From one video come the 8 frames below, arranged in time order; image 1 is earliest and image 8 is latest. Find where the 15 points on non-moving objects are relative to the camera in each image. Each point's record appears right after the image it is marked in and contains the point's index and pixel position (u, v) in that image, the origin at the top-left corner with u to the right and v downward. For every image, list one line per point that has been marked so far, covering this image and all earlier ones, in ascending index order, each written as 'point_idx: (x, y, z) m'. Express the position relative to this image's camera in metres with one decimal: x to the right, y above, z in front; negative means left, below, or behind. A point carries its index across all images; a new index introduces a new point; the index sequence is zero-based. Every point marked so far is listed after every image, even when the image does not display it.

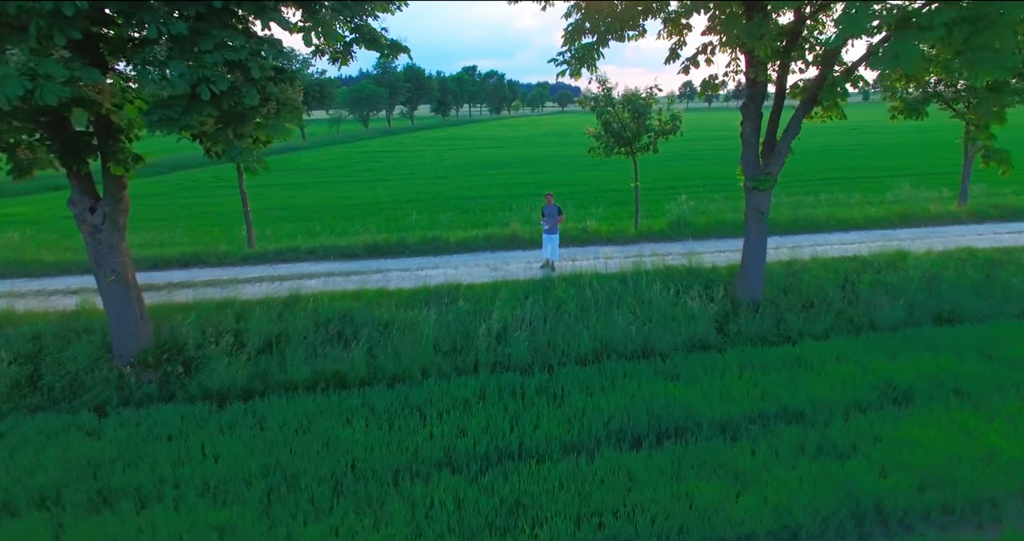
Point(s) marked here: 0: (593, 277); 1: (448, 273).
0: (+1.6, -0.1, +11.6) m
1: (-1.4, -0.1, +12.9) m
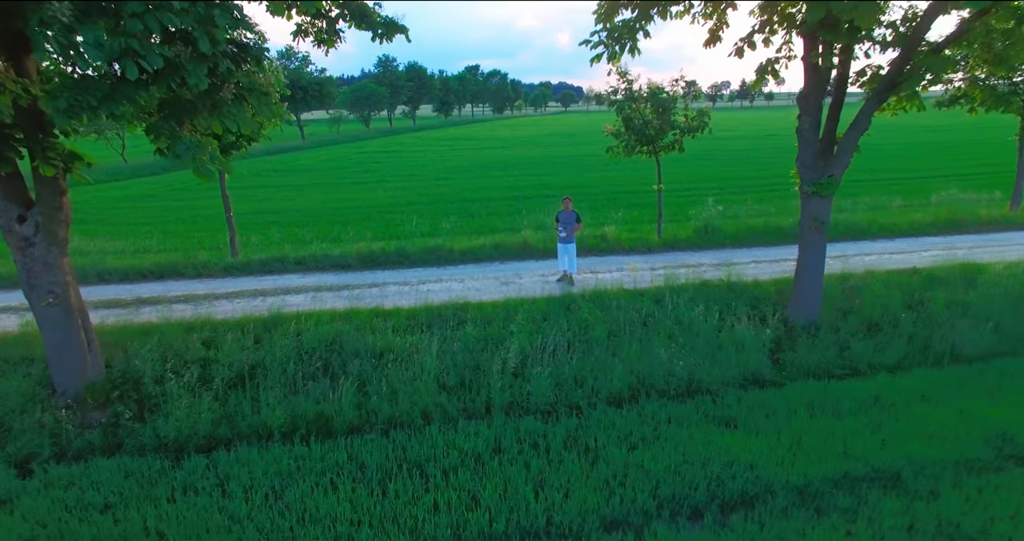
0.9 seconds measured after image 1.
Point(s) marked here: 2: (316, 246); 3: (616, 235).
0: (+1.8, -0.4, +10.1) m
1: (-1.1, -0.4, +11.4) m
2: (-4.7, +0.6, +14.5) m
3: (+2.5, +0.9, +14.9) m
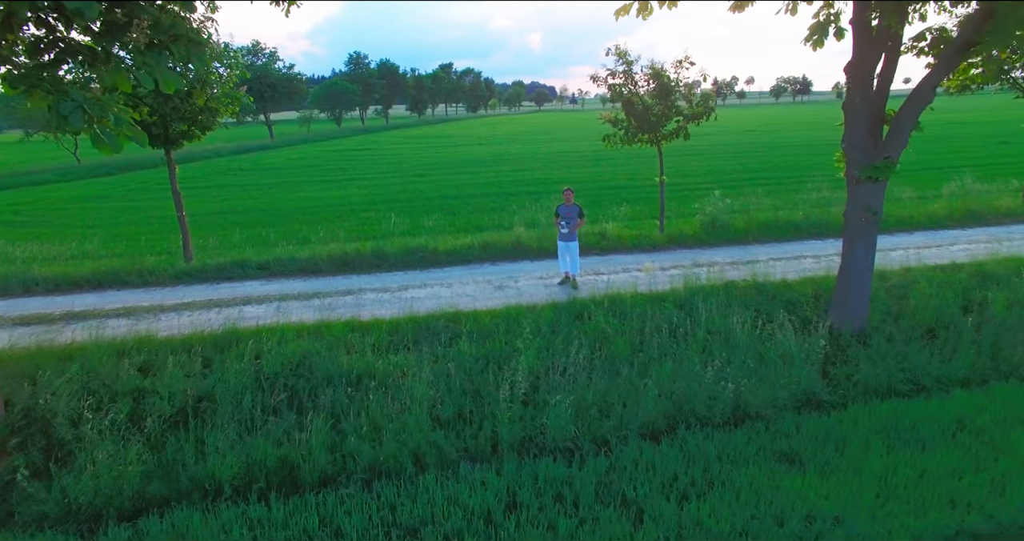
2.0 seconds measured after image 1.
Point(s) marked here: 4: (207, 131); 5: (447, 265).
0: (+1.8, -0.4, +8.7) m
1: (-1.2, -0.4, +9.9) m
2: (-4.9, +0.5, +12.9) m
3: (+2.3, +0.9, +13.6) m
4: (-6.3, +2.9, +12.5) m
5: (-1.3, +0.1, +11.8) m
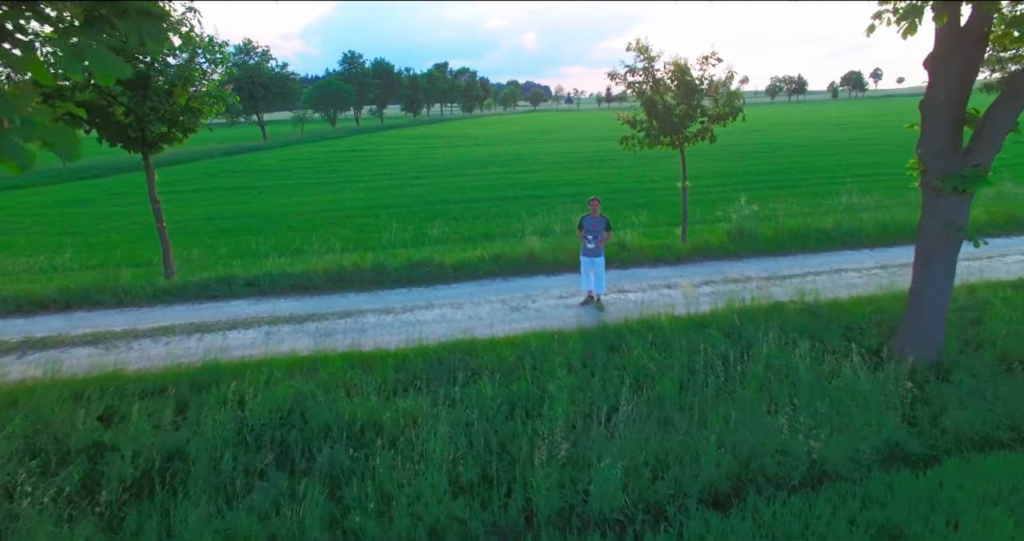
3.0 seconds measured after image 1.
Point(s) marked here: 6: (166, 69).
0: (+2.1, -0.7, +7.7) m
1: (-0.9, -0.7, +8.9) m
2: (-4.6, +0.2, +11.8) m
3: (+2.5, +0.6, +12.5) m
4: (-6.0, +2.6, +11.3) m
5: (-1.0, -0.2, +10.7) m
6: (-6.0, +3.5, +10.5) m
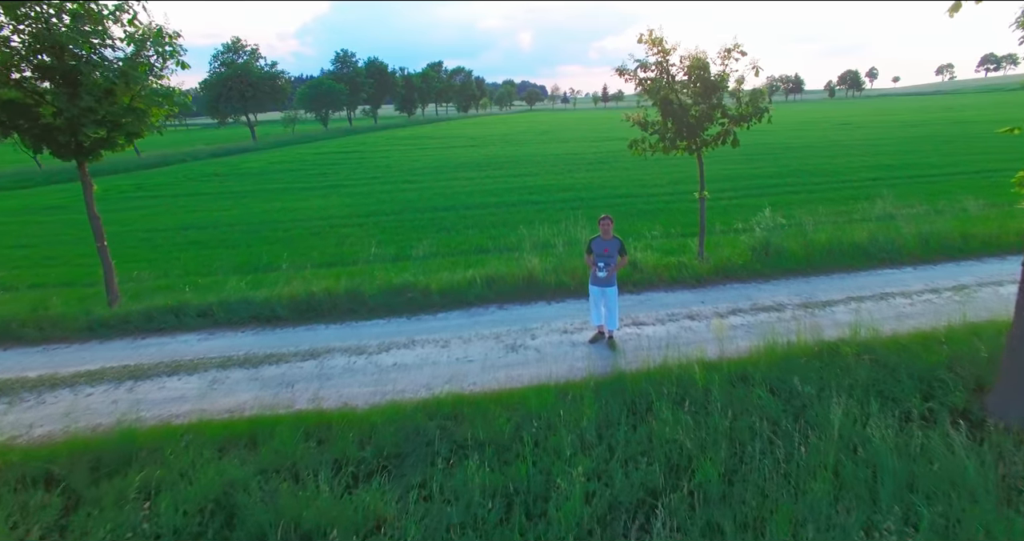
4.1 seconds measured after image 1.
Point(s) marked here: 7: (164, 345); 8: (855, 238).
0: (+2.0, -1.1, +6.2) m
1: (-1.0, -1.1, +7.4) m
2: (-4.7, -0.2, +10.3) m
3: (+2.5, +0.2, +11.0) m
4: (-6.1, +2.1, +9.8) m
5: (-1.1, -0.6, +9.2) m
6: (-6.1, +3.1, +9.0) m
7: (-4.7, -1.0, +8.2) m
8: (+6.7, +0.6, +11.8) m
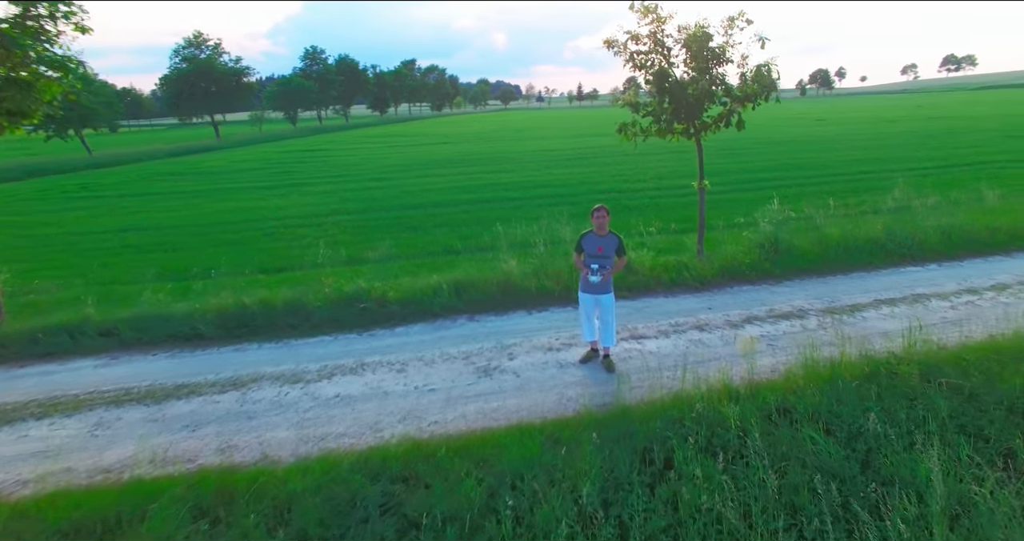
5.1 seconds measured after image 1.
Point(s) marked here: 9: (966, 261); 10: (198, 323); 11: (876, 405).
0: (+1.8, -1.1, +4.8) m
1: (-1.2, -1.2, +5.8) m
2: (-5.1, -0.4, +8.6) m
3: (+2.0, +0.2, +9.6) m
4: (-6.5, +2.0, +8.1) m
5: (-1.4, -0.7, +7.7) m
6: (-6.4, +2.9, +7.3) m
7: (-5.0, -1.1, +6.5) m
8: (+6.3, +0.7, +10.6) m
9: (+7.4, +0.2, +9.8) m
10: (-3.9, -0.6, +7.6) m
11: (+2.9, -1.0, +4.7) m
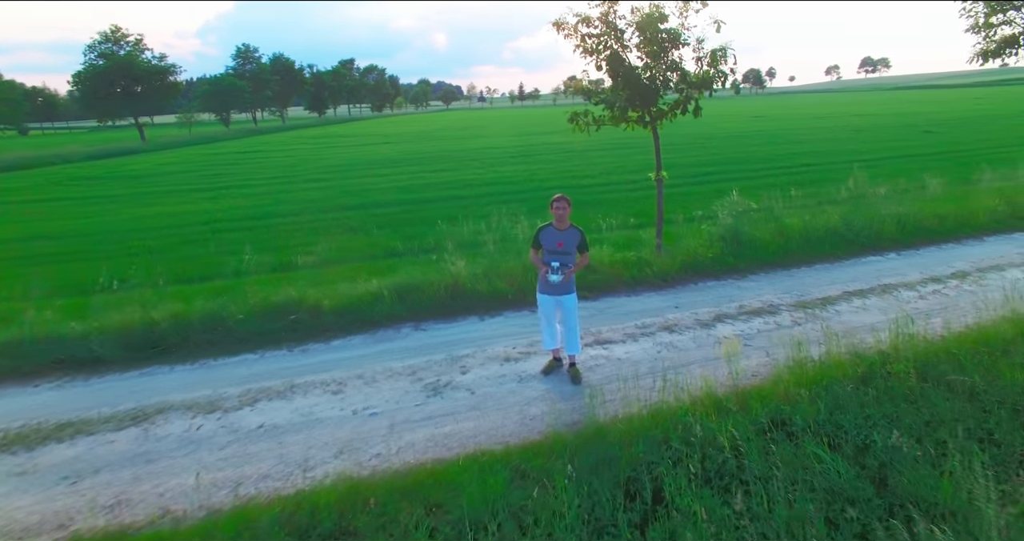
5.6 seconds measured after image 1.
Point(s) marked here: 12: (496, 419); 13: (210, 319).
0: (+1.5, -1.1, +4.1) m
1: (-1.6, -1.2, +4.9) m
2: (-5.7, -0.5, +7.3) m
3: (+1.3, +0.2, +9.0) m
4: (-7.1, +1.8, +6.7) m
5: (-1.9, -0.7, +6.8) m
6: (-7.0, +2.7, +5.9) m
7: (-5.4, -1.3, +5.3) m
8: (+5.4, +0.8, +10.3) m
9: (+6.6, +0.4, +9.7) m
10: (-4.4, -0.8, +6.4) m
11: (+2.6, -1.0, +4.2) m
12: (-0.1, -1.2, +4.9) m
13: (-3.4, -0.6, +6.9) m
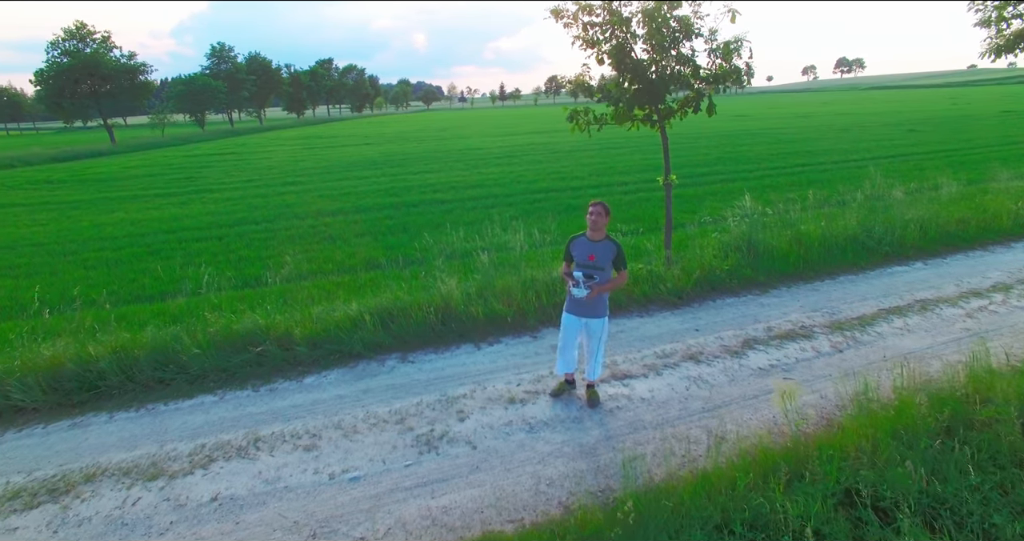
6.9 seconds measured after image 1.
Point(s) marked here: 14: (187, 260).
0: (+1.6, -1.3, +3.3) m
1: (-1.5, -1.5, +4.0) m
2: (-5.7, -0.8, +6.3) m
3: (+1.2, 0.0, +8.1) m
4: (-7.1, +1.5, +5.6) m
5: (-1.9, -1.0, +5.8) m
6: (-7.0, +2.5, +4.8) m
7: (-5.4, -1.6, +4.3) m
8: (+5.3, +0.6, +9.6) m
9: (+6.5, +0.2, +9.0) m
10: (-4.4, -1.0, +5.4) m
11: (+2.7, -1.2, +3.4) m
12: (0.0, -1.4, +4.0) m
13: (-3.4, -0.8, +5.9) m
14: (-5.7, +0.2, +10.6) m
